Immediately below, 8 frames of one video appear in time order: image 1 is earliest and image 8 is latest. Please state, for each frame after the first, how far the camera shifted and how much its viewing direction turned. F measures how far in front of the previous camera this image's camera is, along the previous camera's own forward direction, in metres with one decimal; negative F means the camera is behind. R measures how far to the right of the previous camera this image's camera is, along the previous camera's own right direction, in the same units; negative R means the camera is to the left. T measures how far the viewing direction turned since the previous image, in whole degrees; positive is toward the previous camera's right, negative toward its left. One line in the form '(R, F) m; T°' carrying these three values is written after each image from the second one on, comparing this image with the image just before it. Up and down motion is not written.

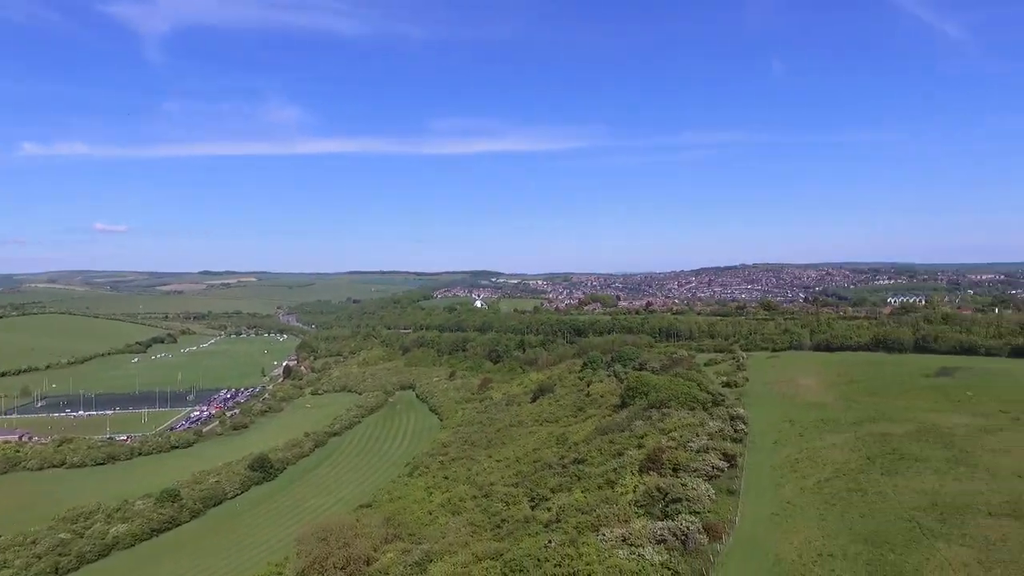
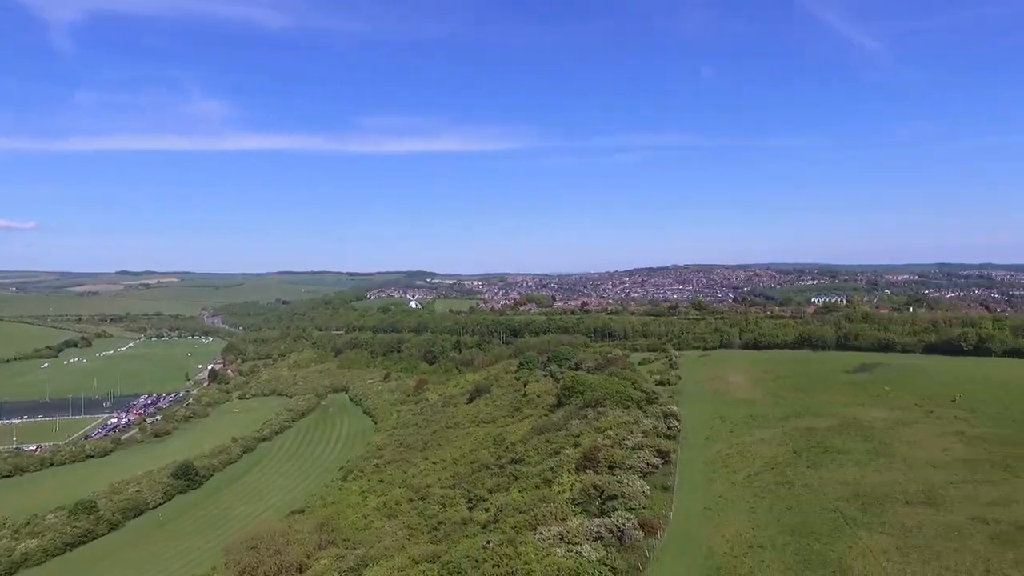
(-0.1, +0.9) m; +6°
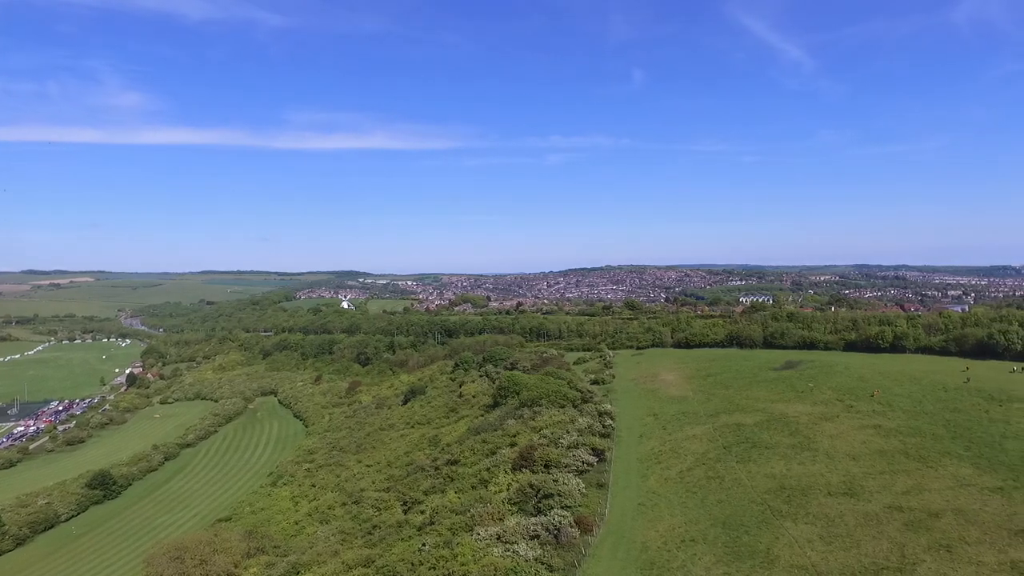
(0.0, +0.8) m; +6°
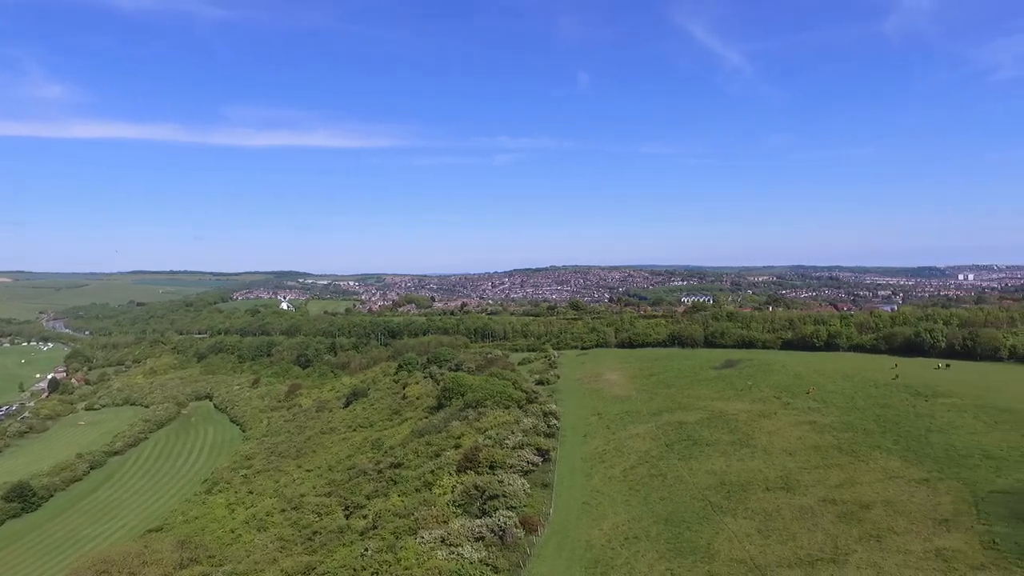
(0.0, +0.6) m; +5°
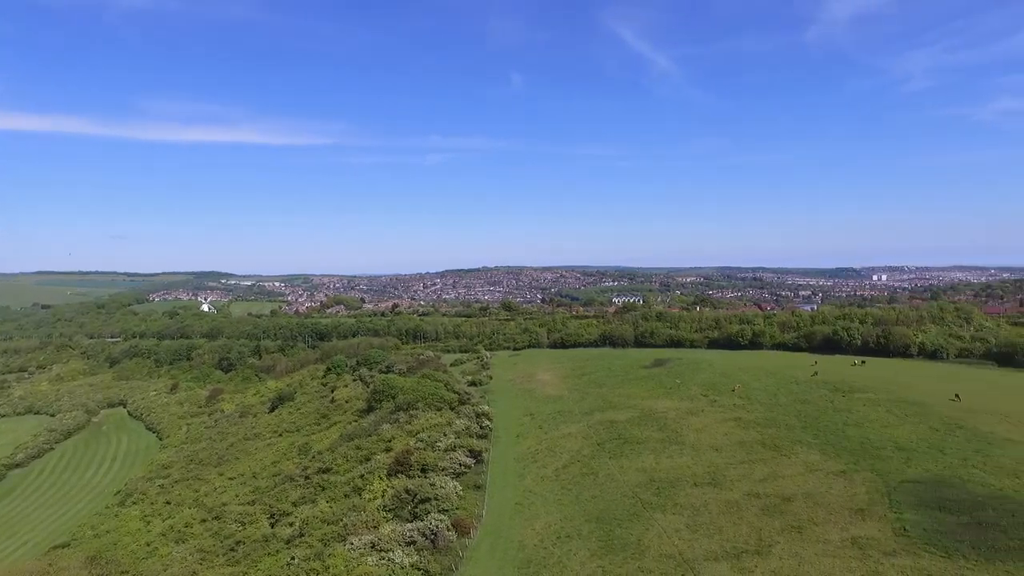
(0.0, +0.7) m; +7°
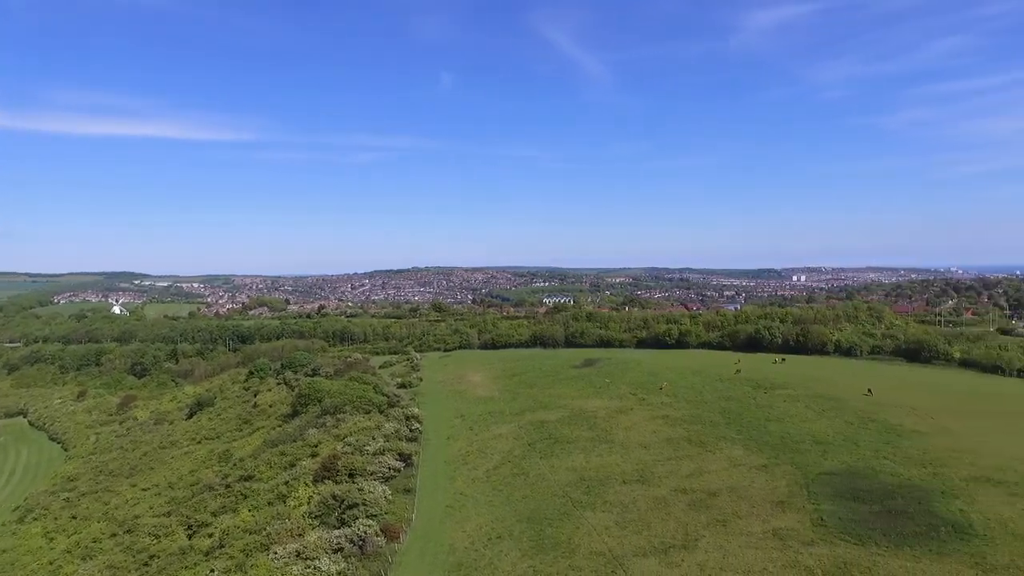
(0.0, +0.6) m; +7°
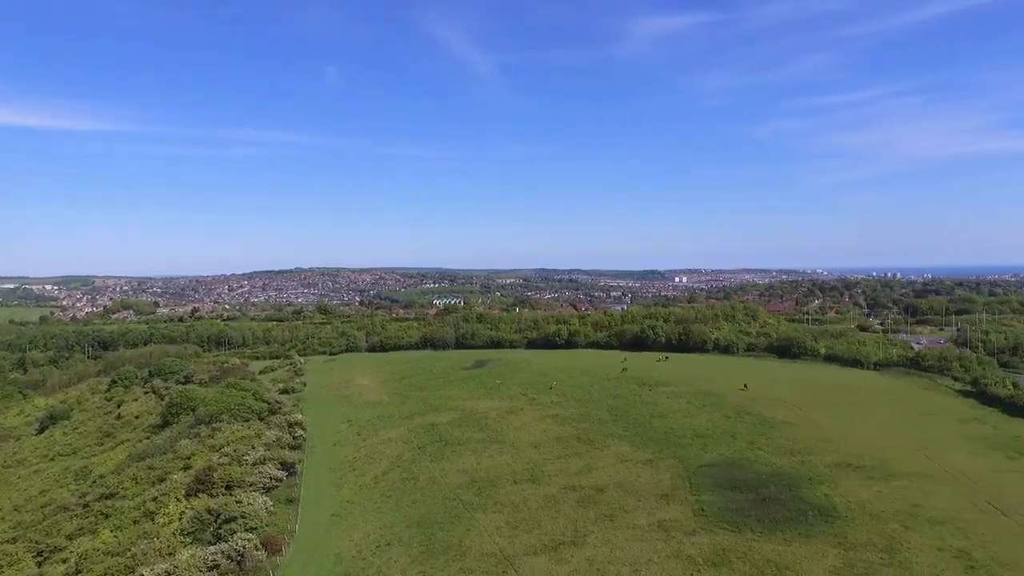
(0.0, +0.8) m; +11°
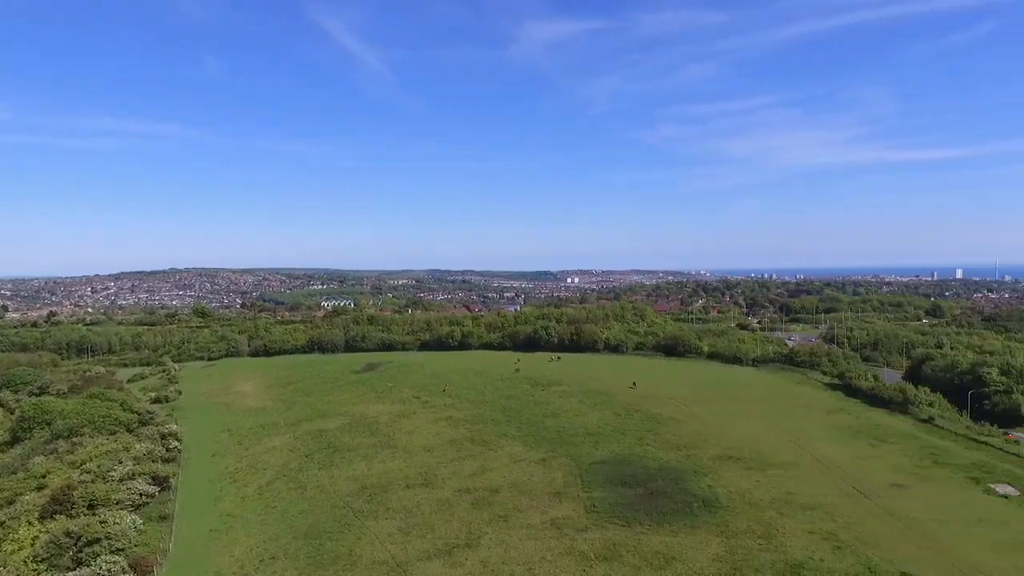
(+0.1, +0.7) m; +10°
